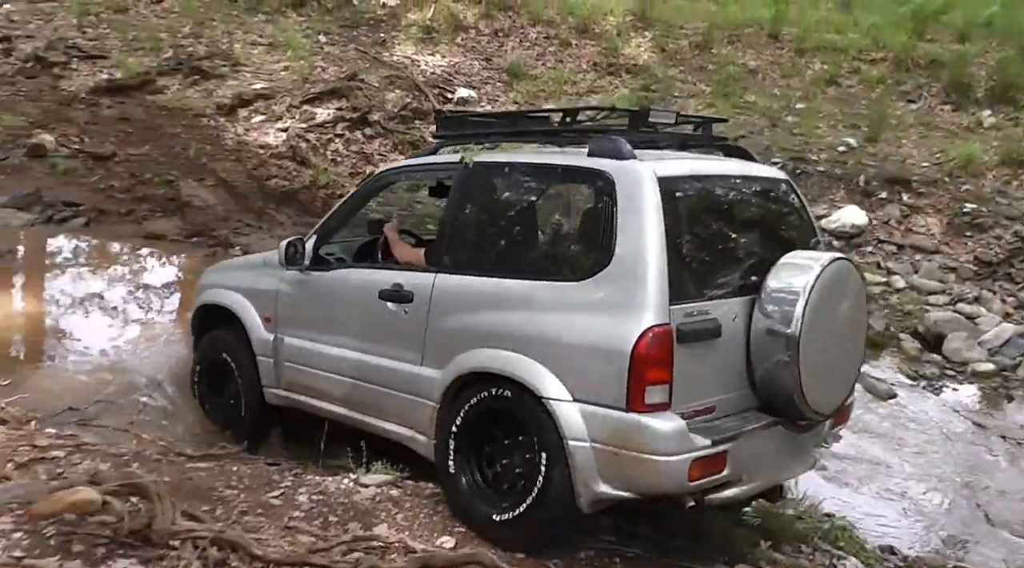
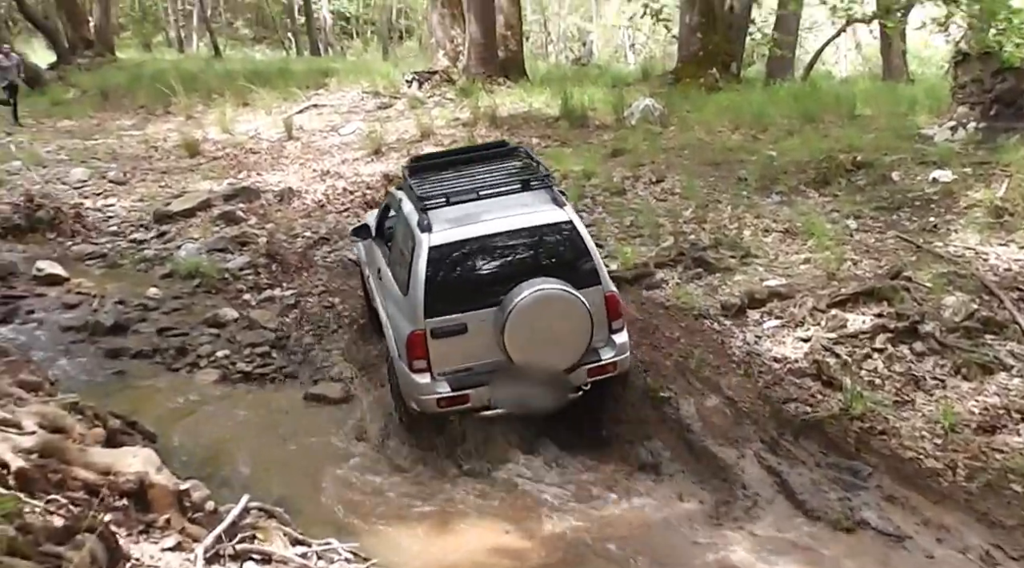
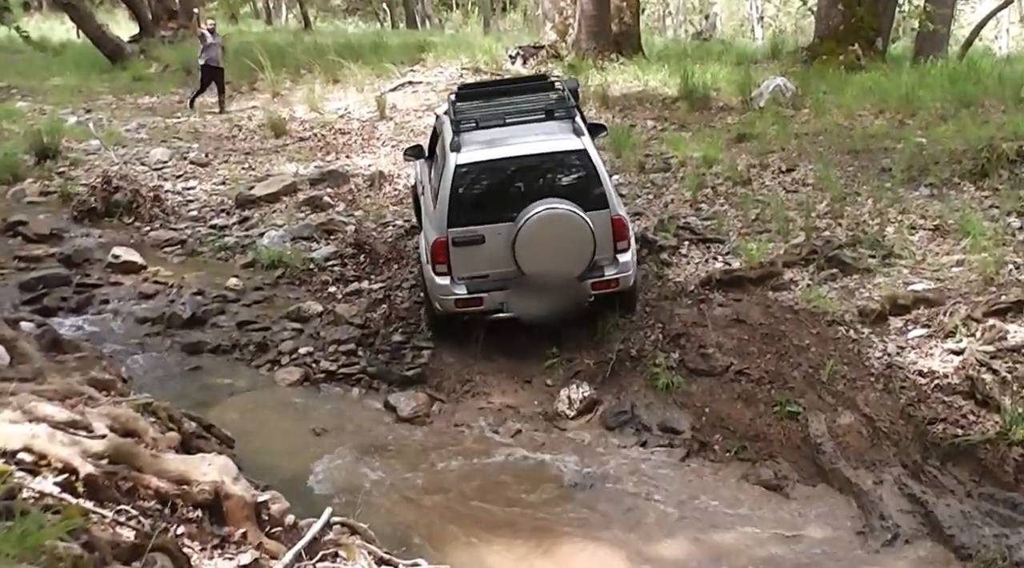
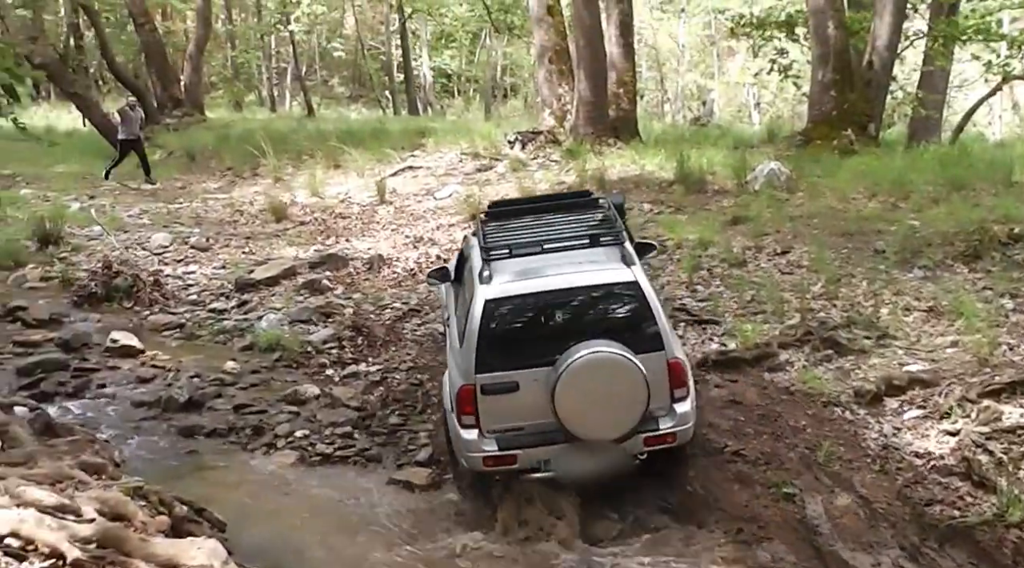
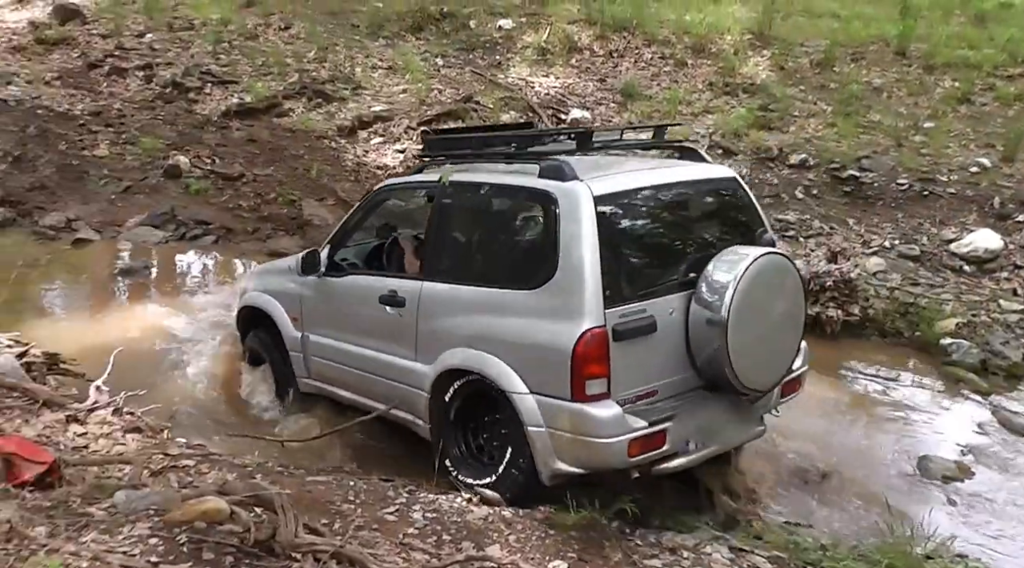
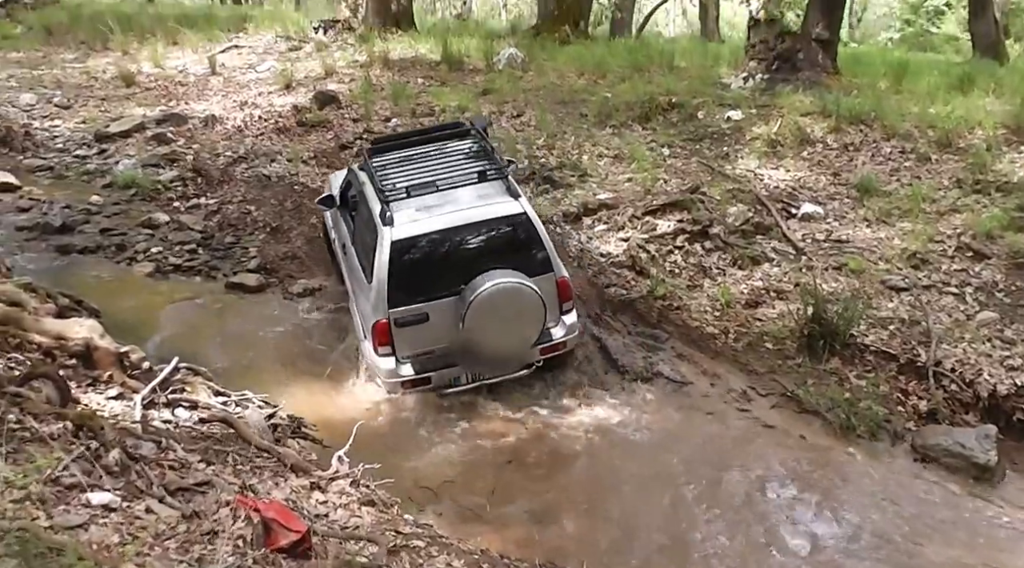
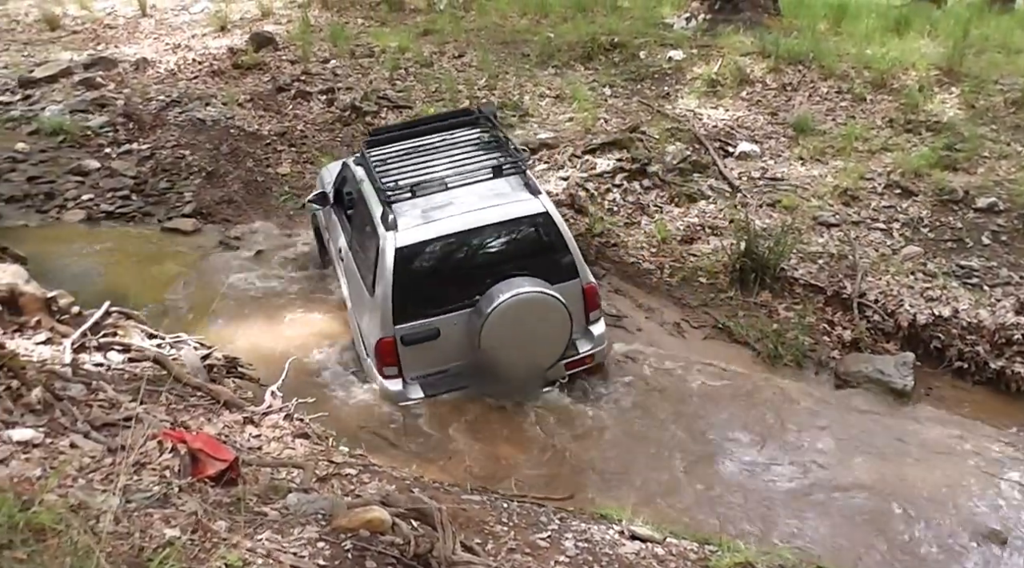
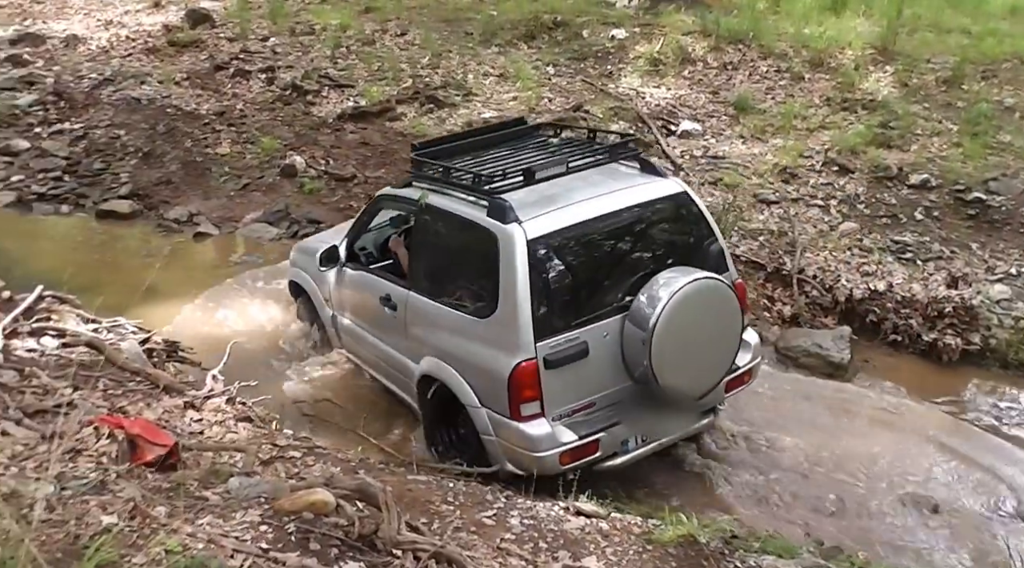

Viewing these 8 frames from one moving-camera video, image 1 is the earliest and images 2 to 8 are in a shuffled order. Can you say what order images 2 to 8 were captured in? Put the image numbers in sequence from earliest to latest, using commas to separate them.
5, 8, 7, 6, 2, 4, 3
